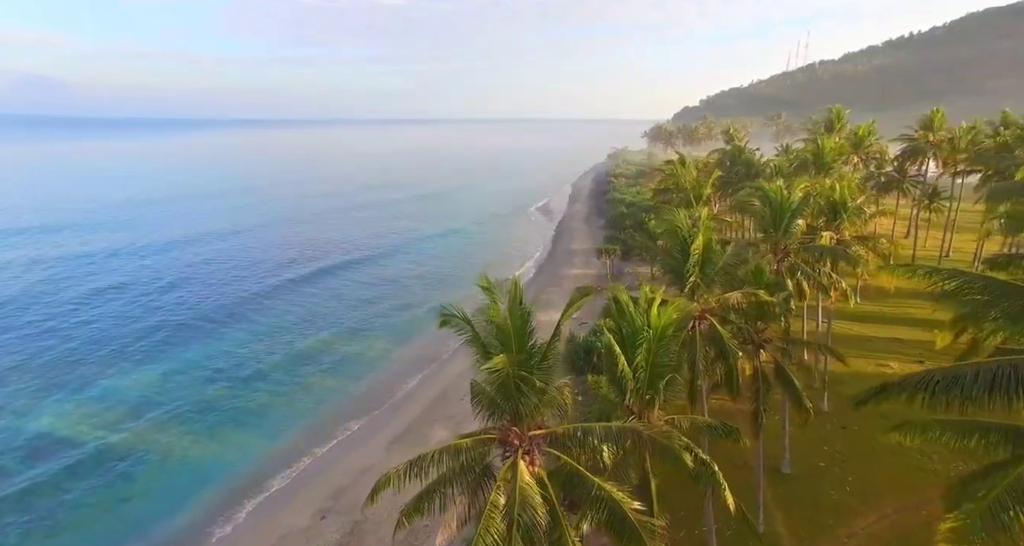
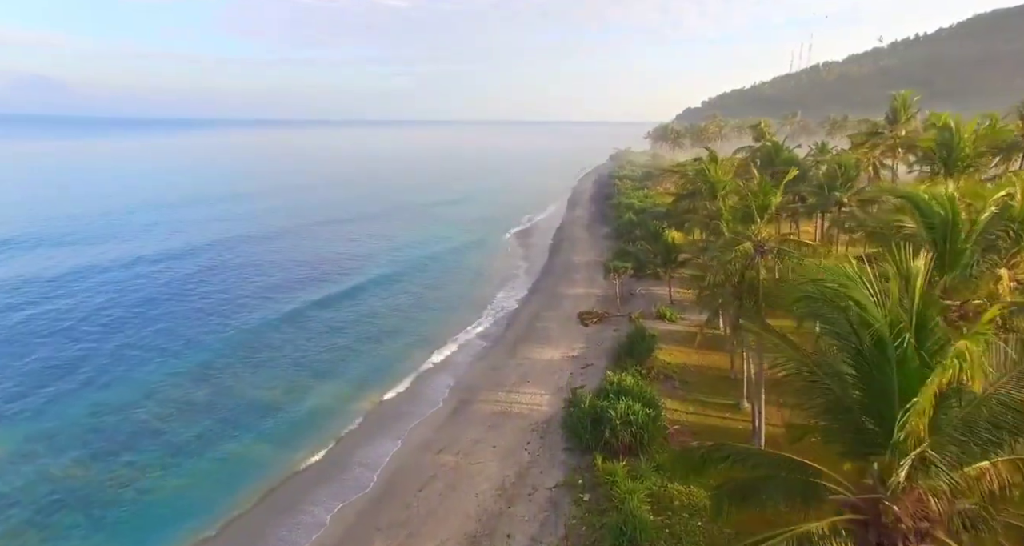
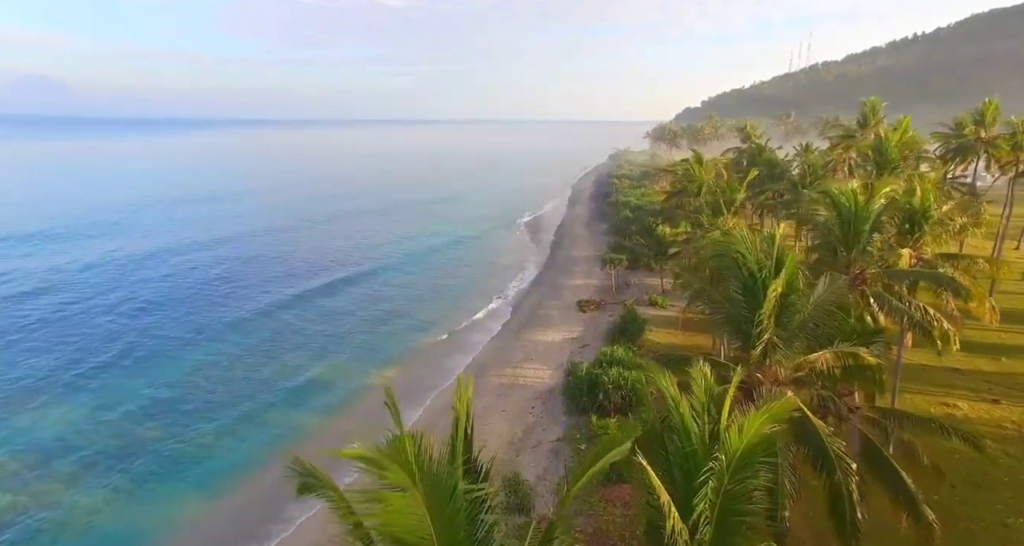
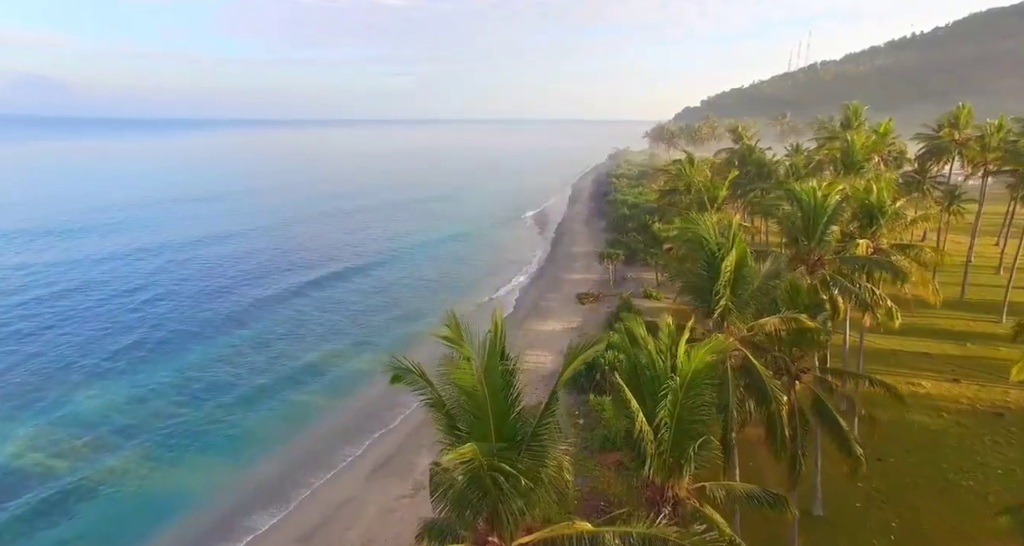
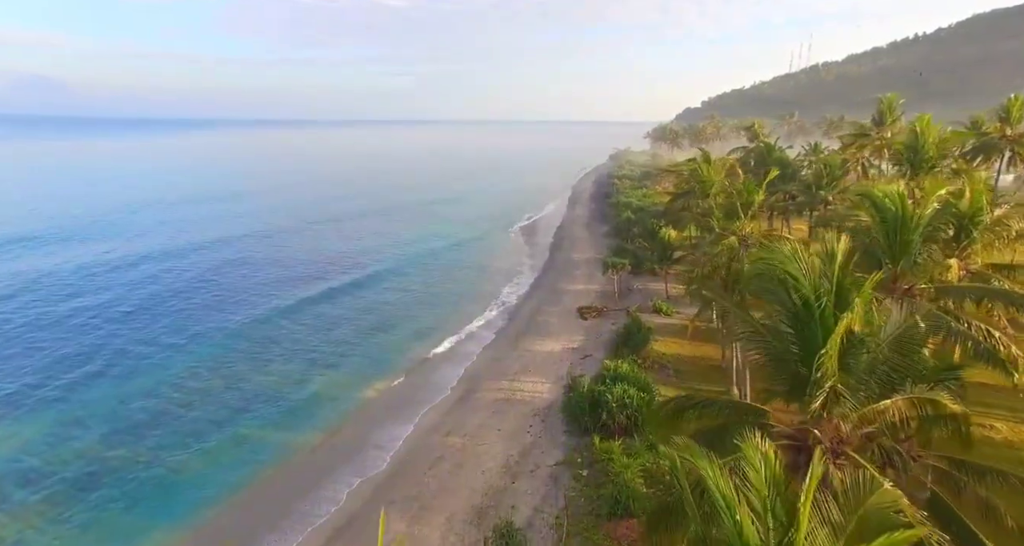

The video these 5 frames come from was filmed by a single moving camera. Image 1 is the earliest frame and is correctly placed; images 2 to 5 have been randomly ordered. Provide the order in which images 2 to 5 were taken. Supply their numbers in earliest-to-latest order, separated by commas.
4, 3, 5, 2
